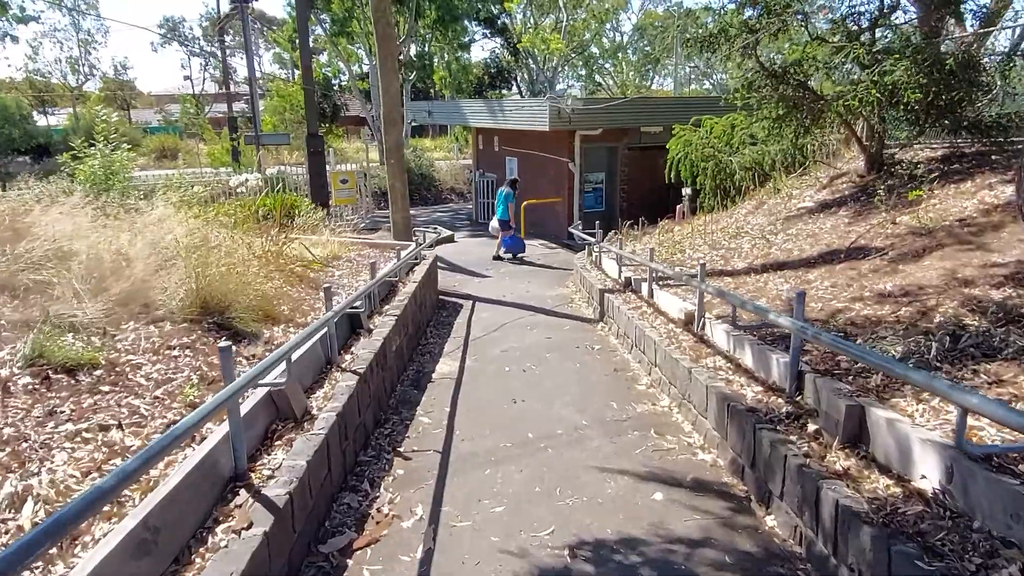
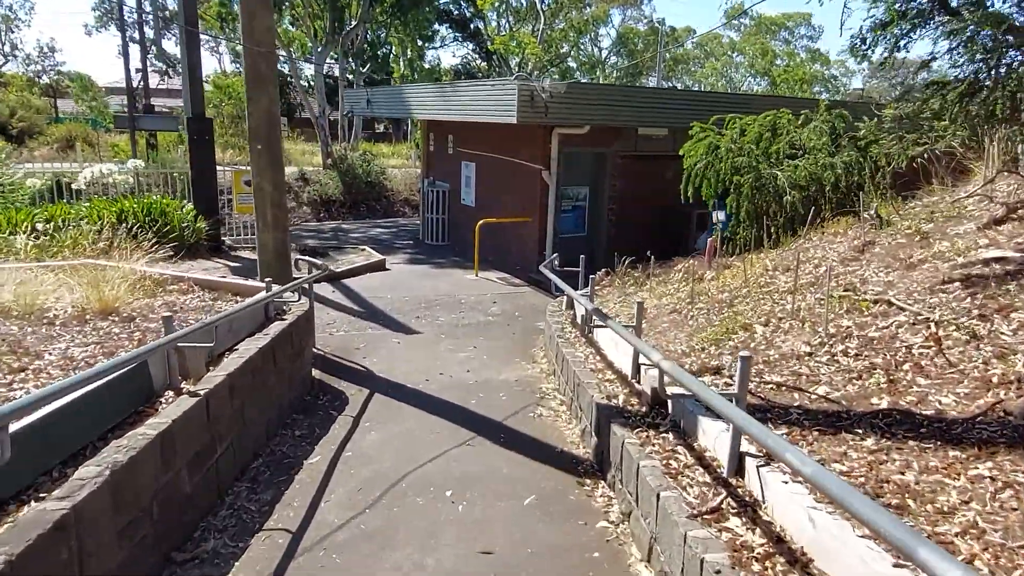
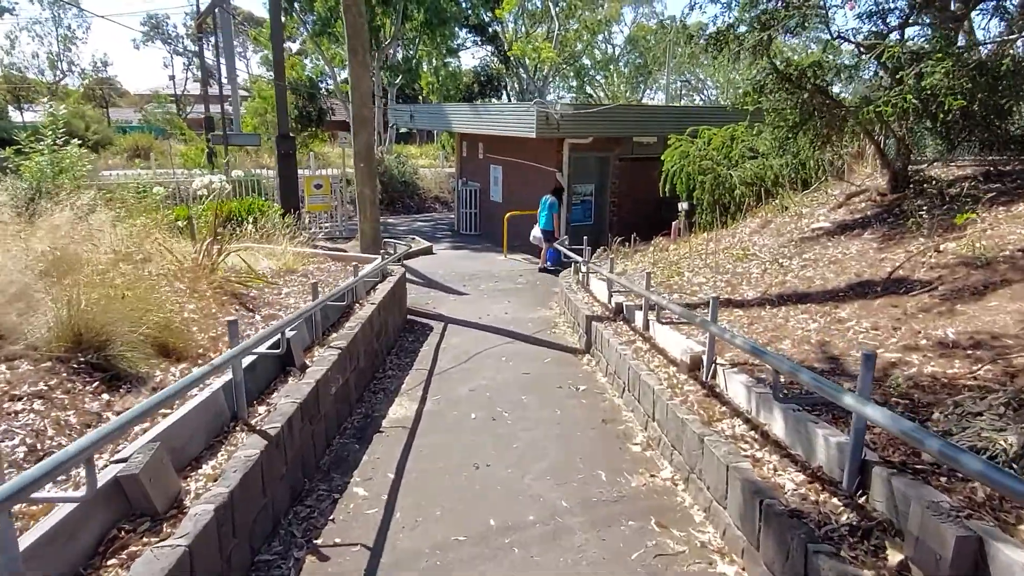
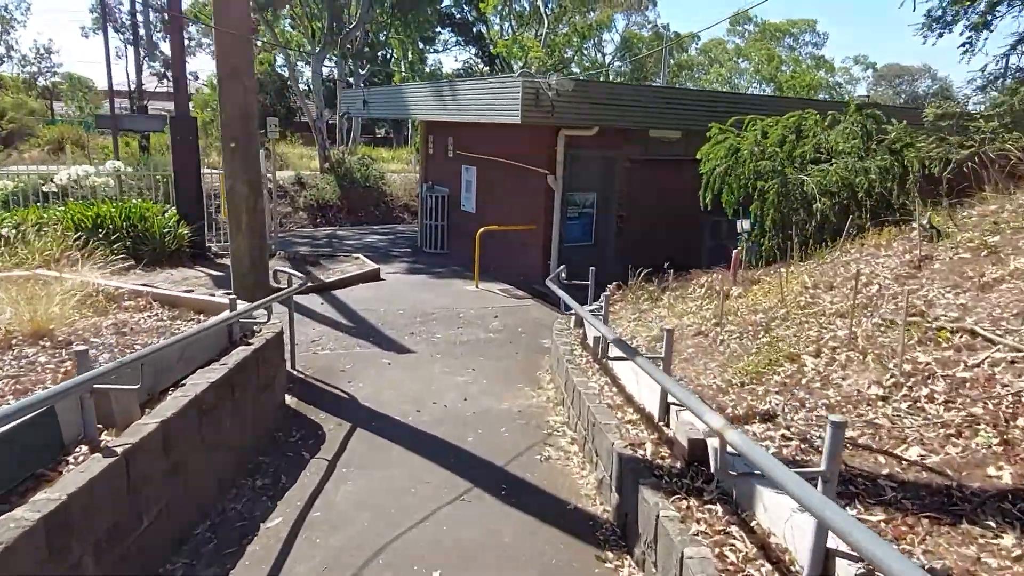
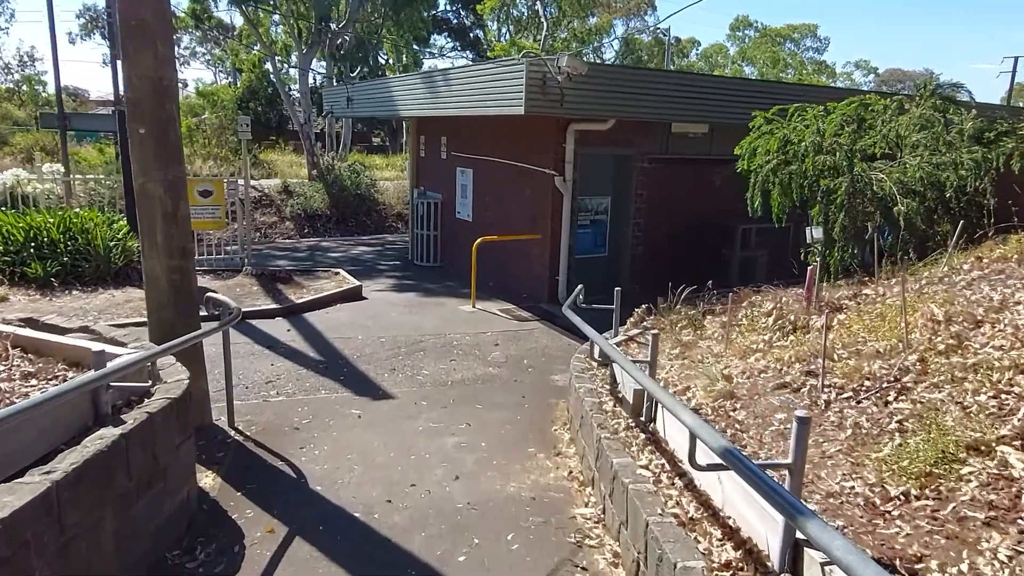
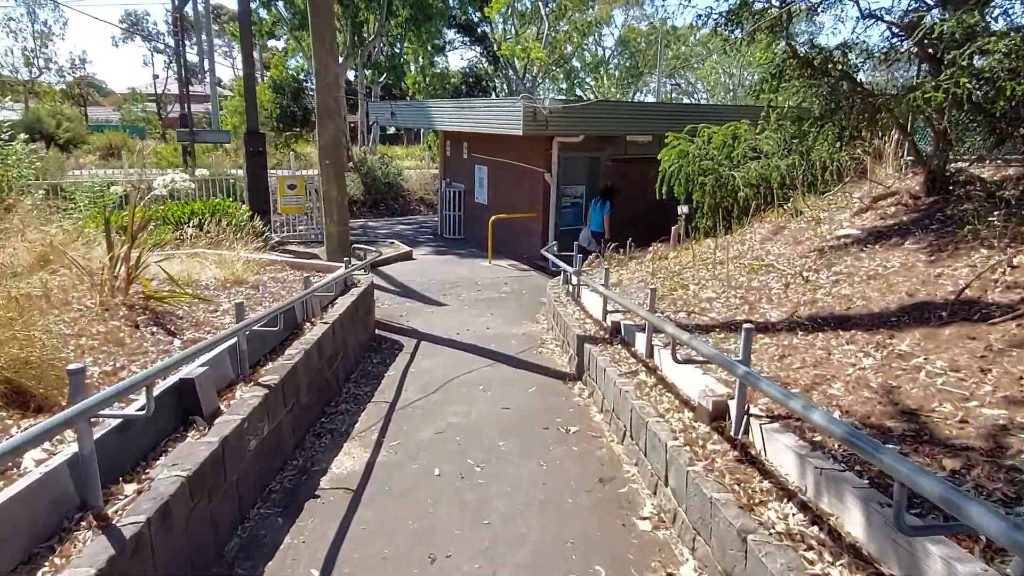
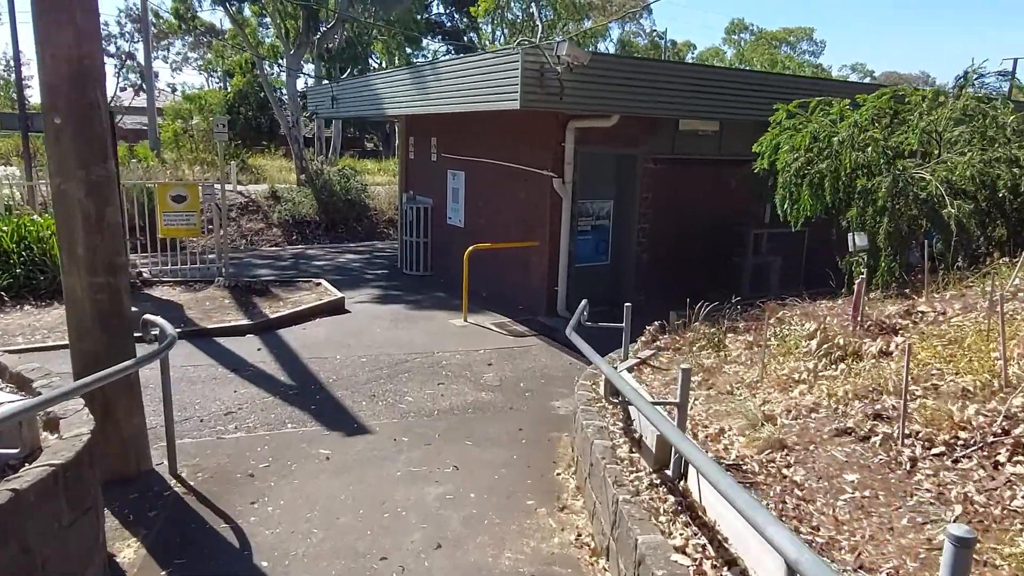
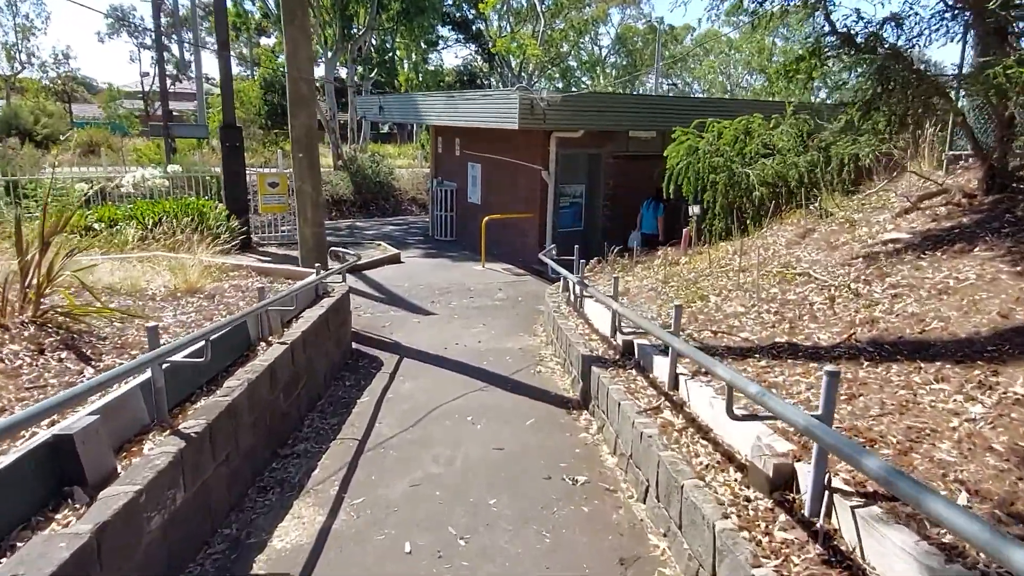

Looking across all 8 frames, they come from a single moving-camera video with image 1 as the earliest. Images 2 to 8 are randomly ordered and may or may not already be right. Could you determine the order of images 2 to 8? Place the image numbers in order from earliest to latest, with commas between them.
3, 6, 8, 2, 4, 5, 7
